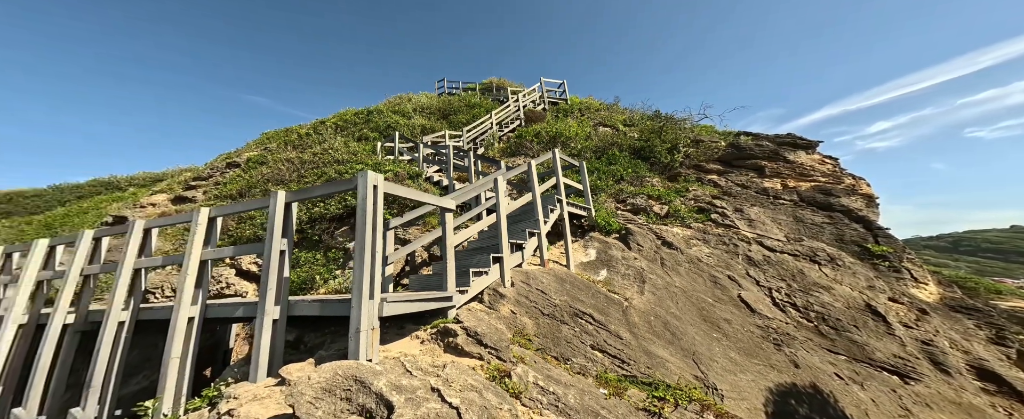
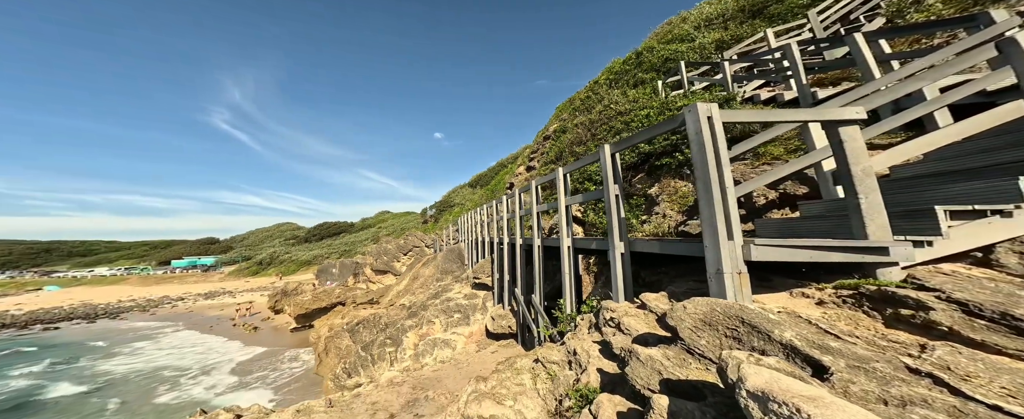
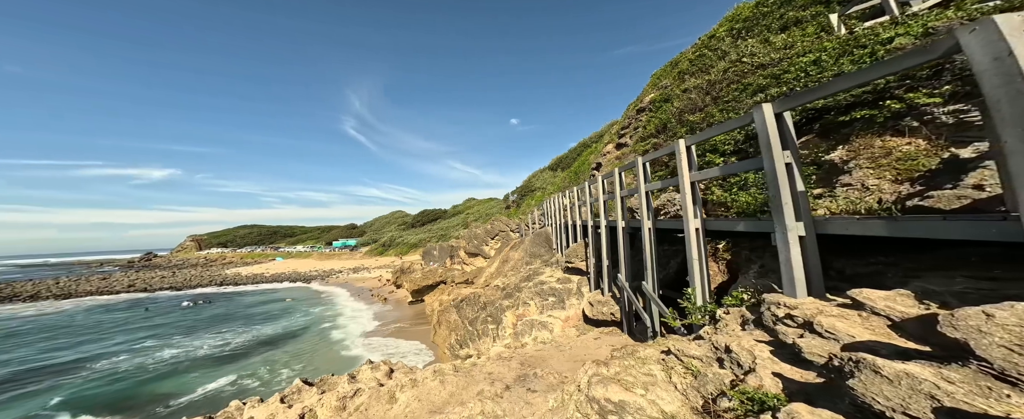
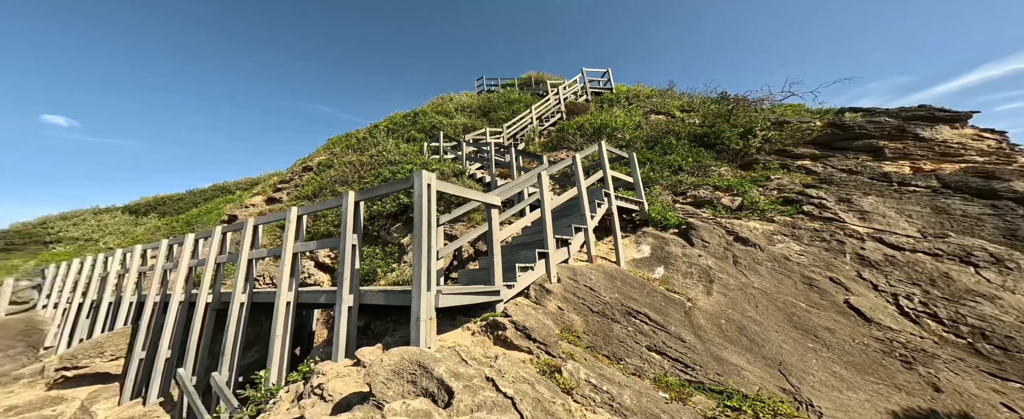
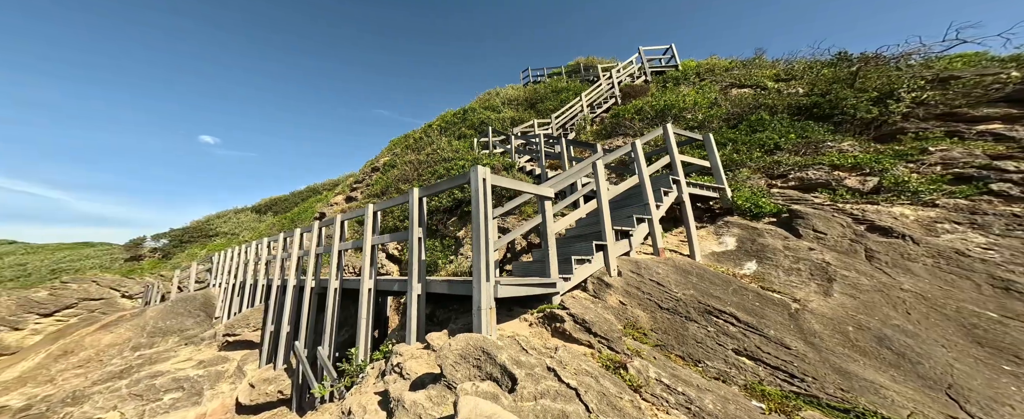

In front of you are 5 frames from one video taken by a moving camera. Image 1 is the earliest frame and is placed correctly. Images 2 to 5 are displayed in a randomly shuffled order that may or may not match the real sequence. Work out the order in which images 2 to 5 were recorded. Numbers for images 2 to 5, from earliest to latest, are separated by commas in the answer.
4, 5, 2, 3
